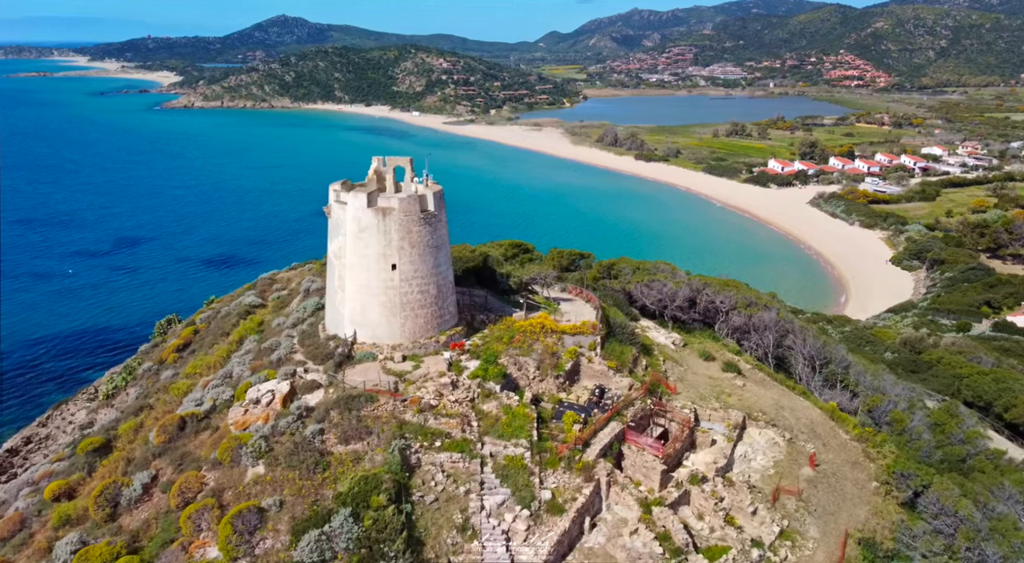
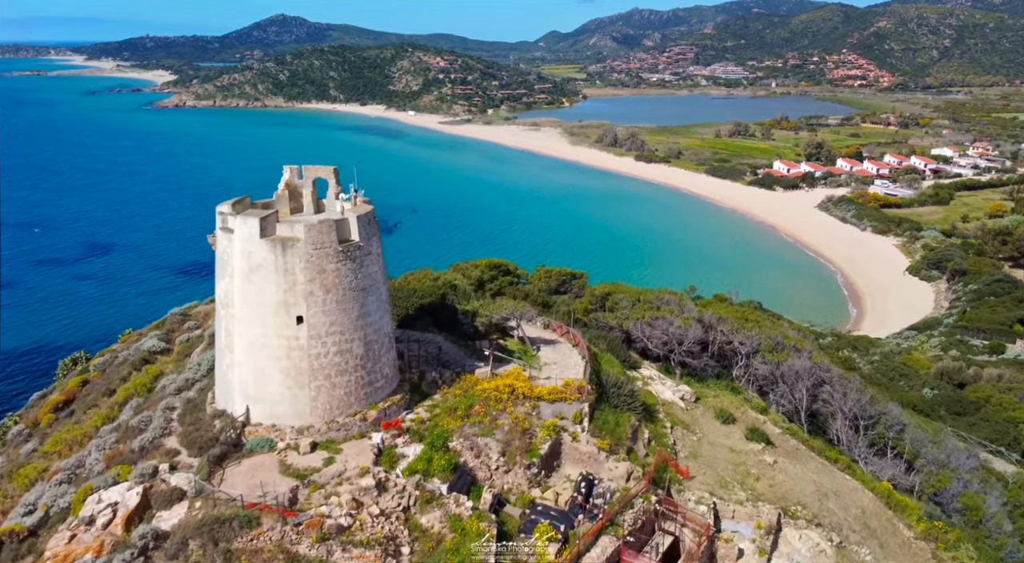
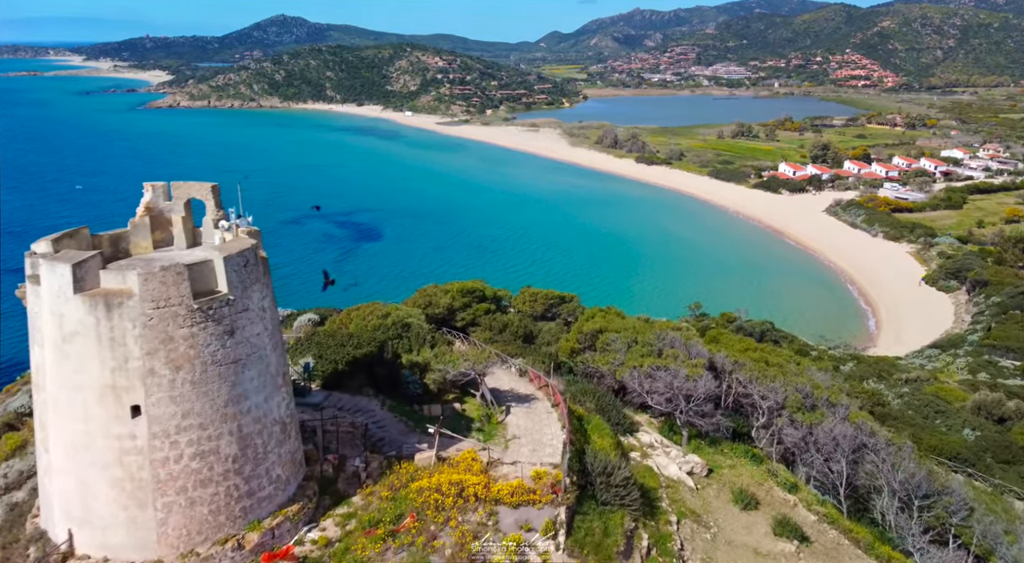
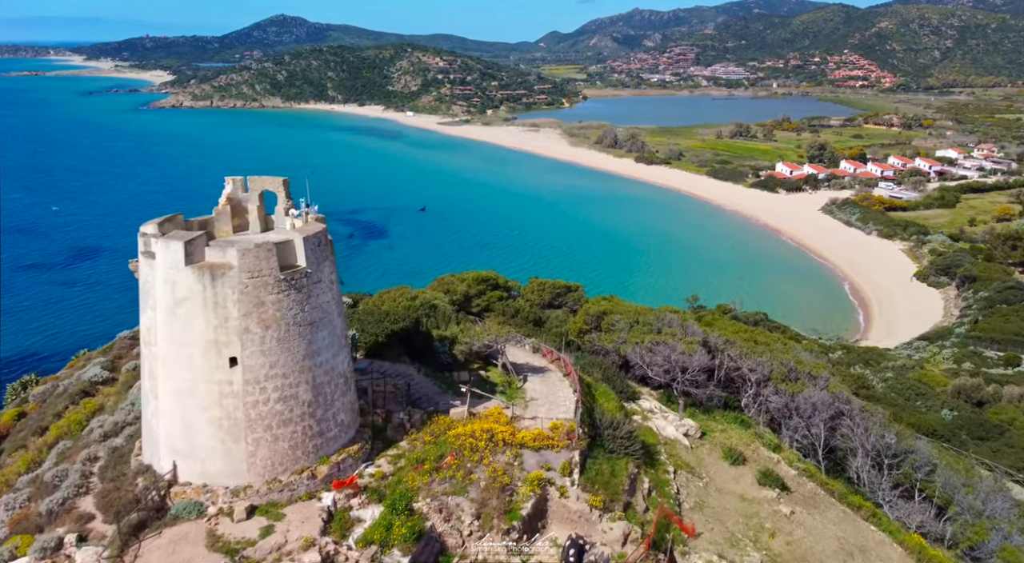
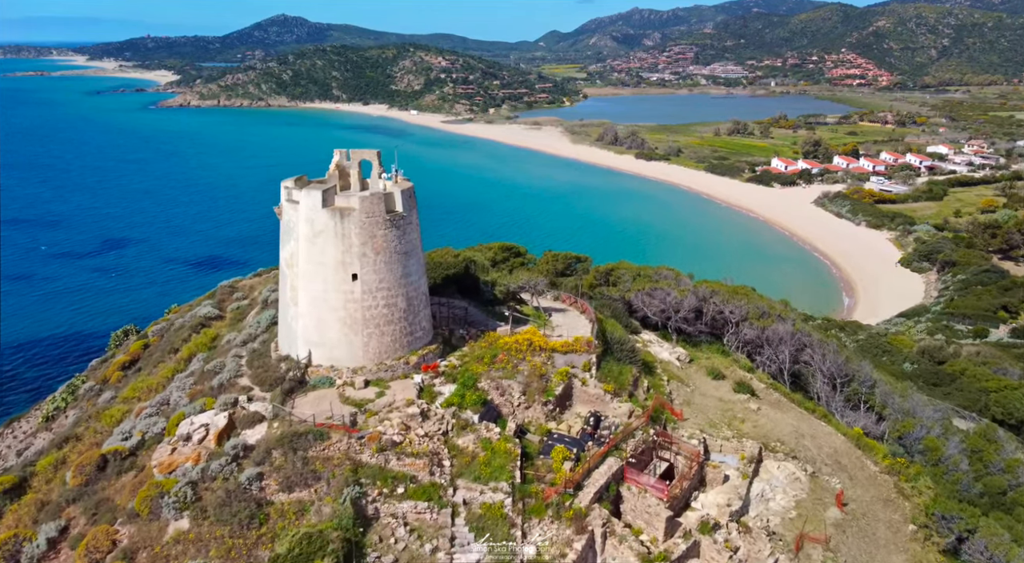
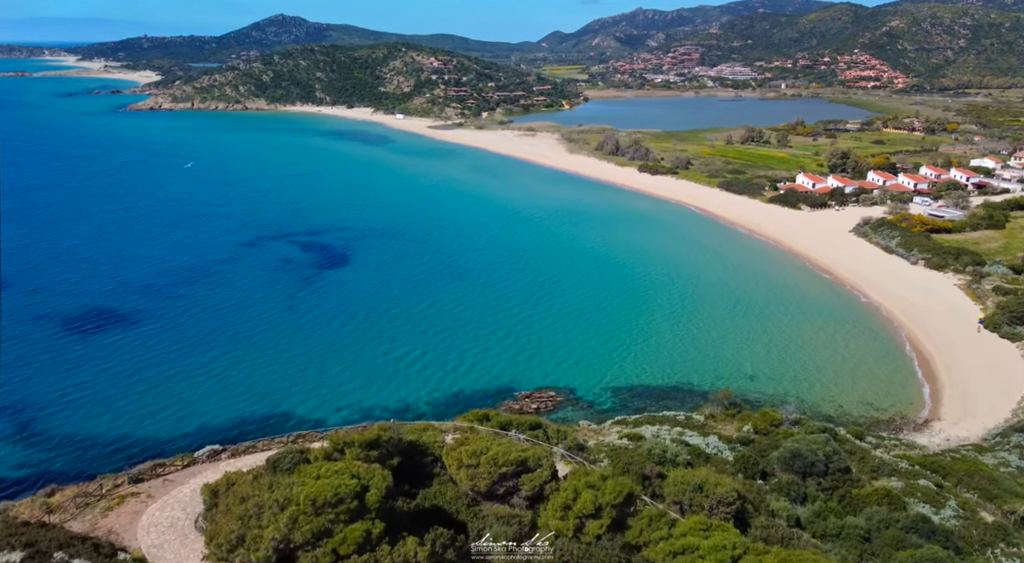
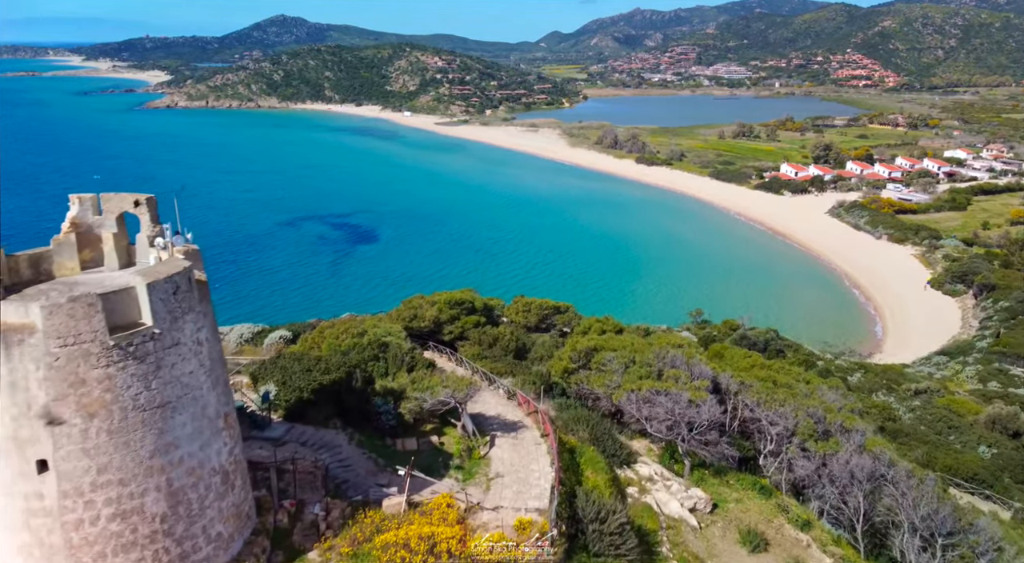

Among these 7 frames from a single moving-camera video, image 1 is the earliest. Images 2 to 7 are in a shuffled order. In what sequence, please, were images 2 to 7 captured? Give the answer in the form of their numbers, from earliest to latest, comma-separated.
5, 2, 4, 3, 7, 6
